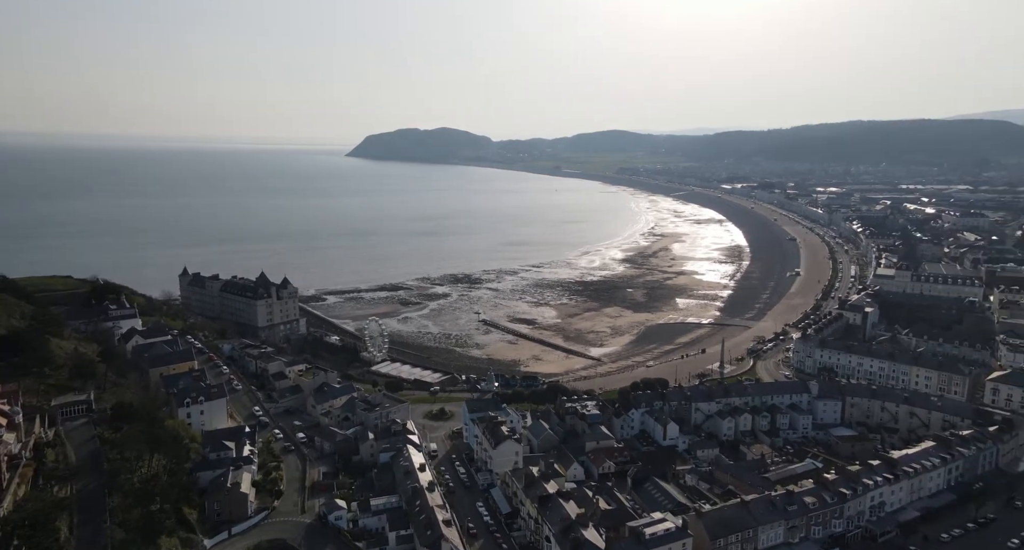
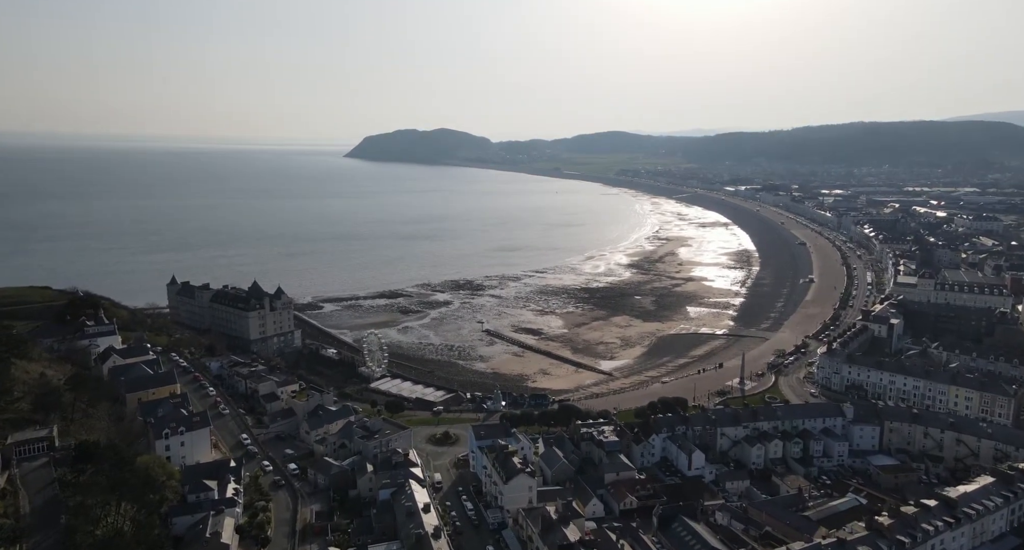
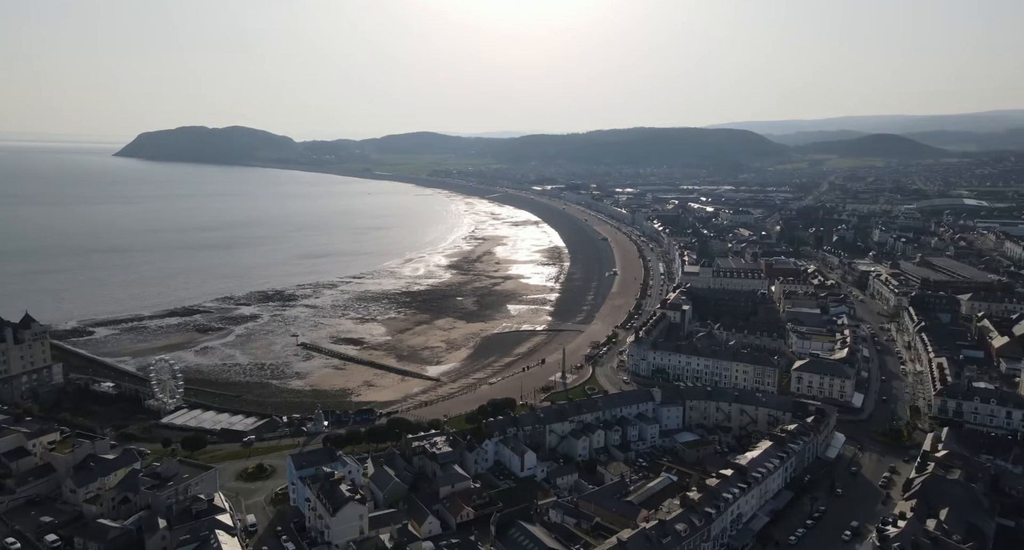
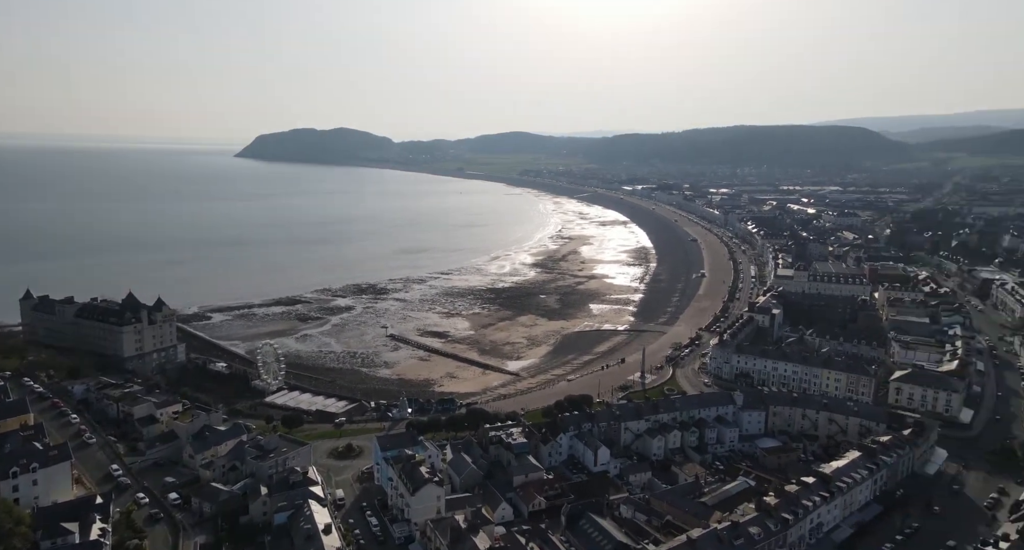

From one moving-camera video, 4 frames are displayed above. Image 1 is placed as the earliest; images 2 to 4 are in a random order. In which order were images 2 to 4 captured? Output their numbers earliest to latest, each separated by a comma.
2, 4, 3
